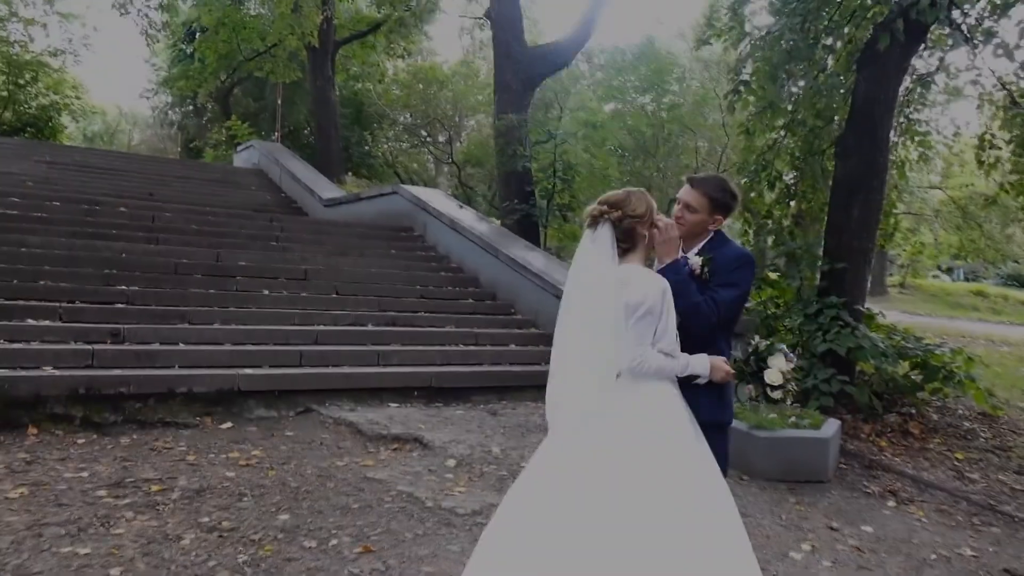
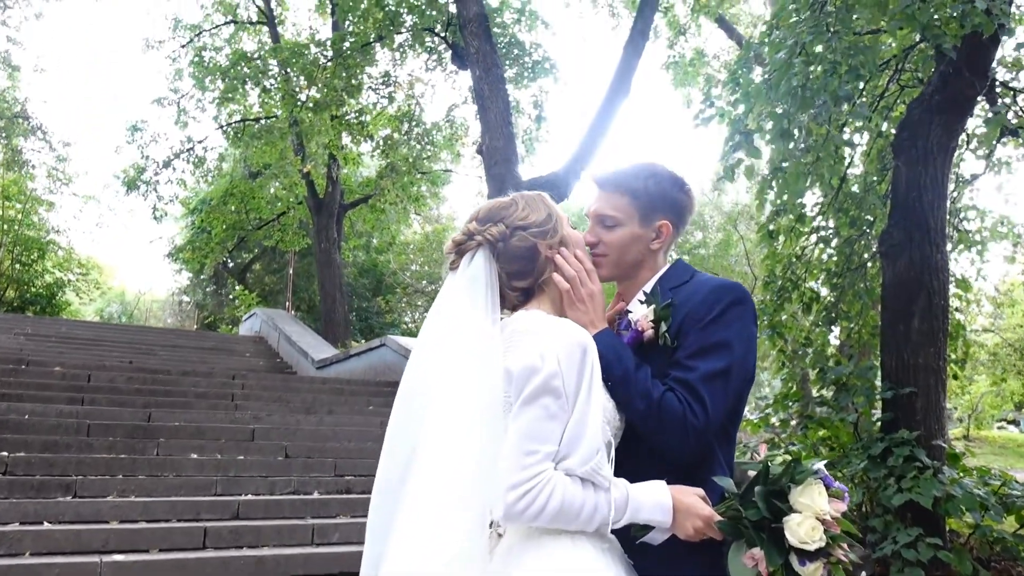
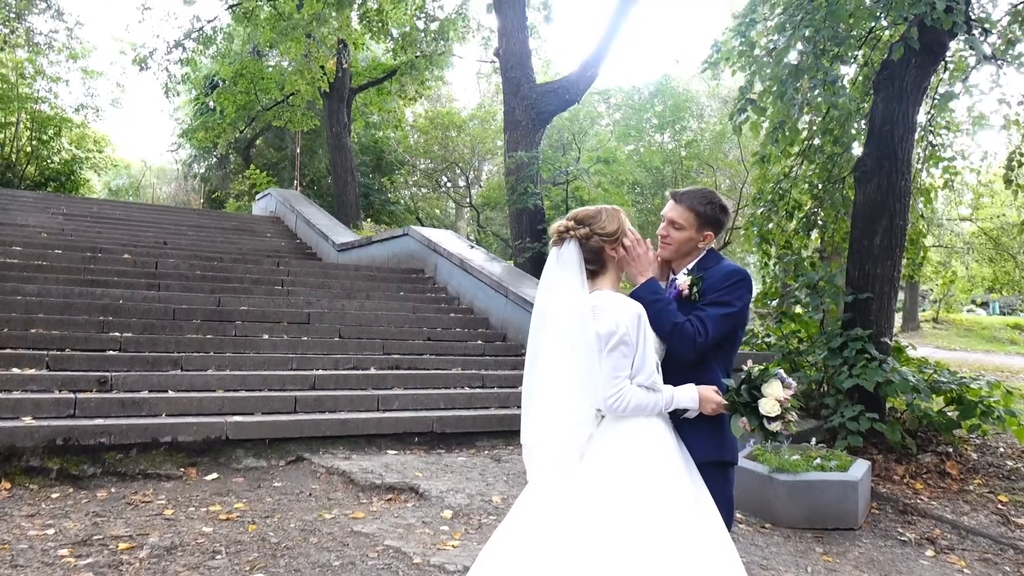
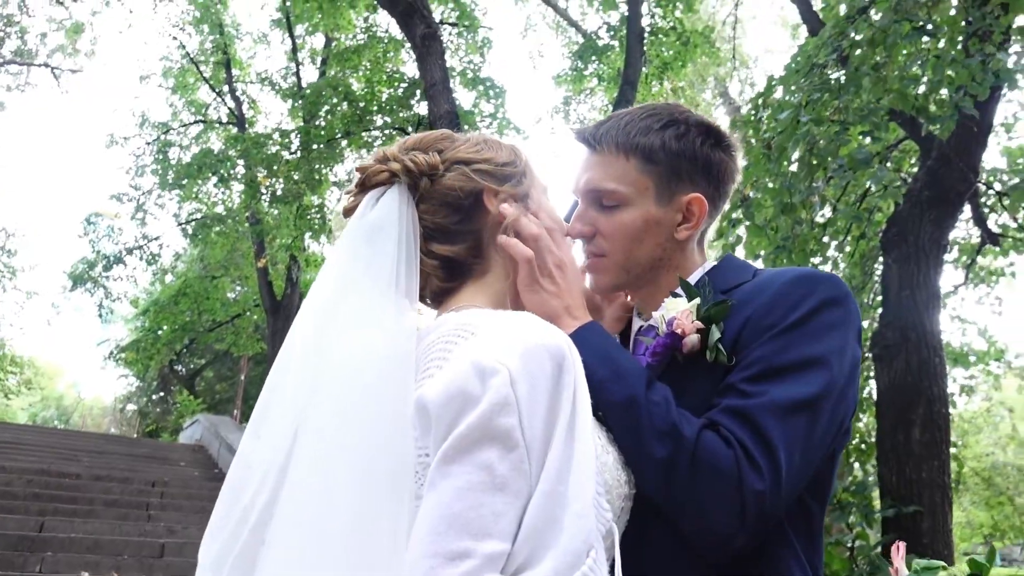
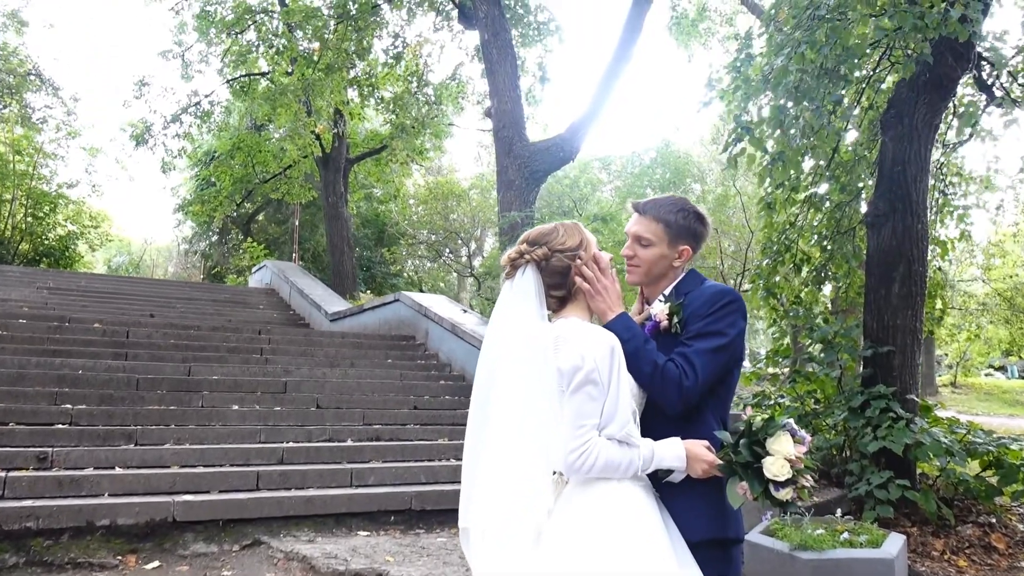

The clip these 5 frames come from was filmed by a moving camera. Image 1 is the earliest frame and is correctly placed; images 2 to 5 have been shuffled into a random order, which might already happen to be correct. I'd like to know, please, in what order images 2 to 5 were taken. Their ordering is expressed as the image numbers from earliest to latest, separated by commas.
3, 5, 2, 4
